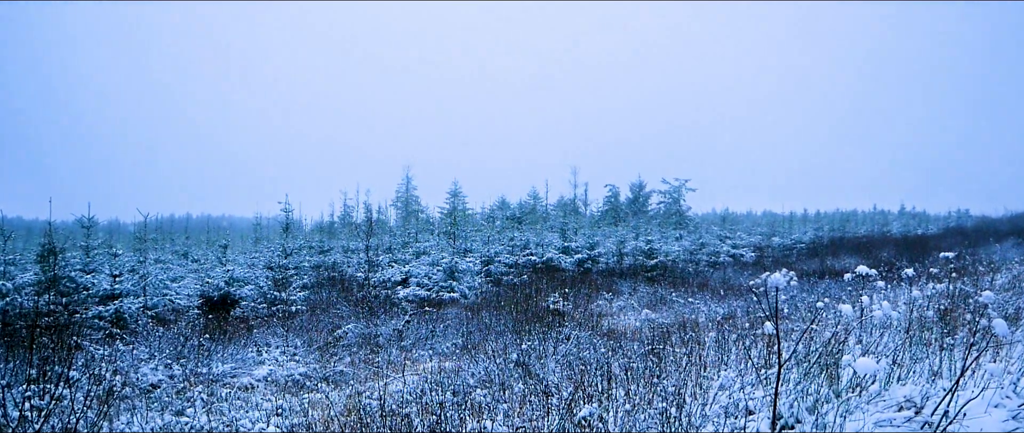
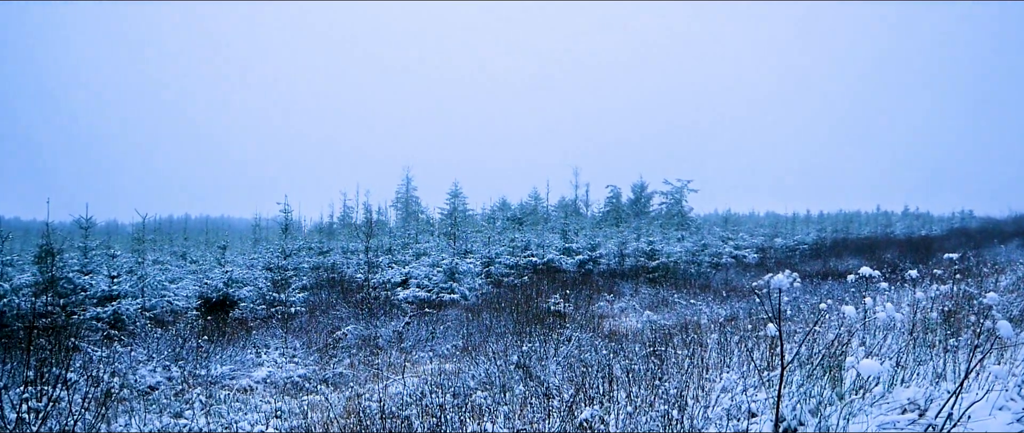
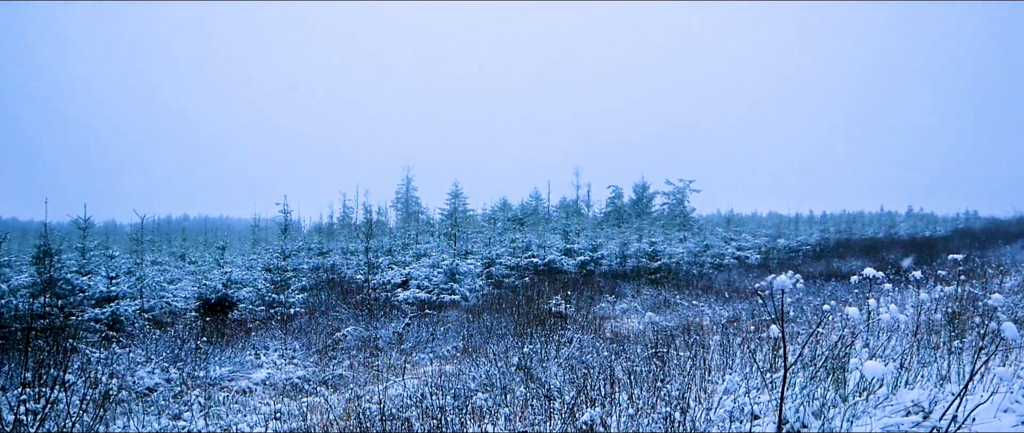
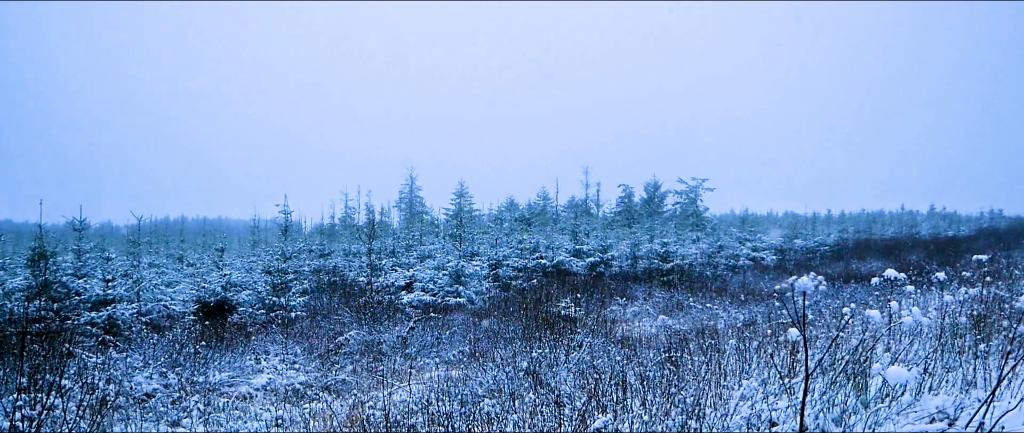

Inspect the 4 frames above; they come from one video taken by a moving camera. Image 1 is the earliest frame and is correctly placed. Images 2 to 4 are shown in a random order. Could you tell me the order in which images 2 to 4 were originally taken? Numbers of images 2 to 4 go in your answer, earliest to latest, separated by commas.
2, 3, 4
